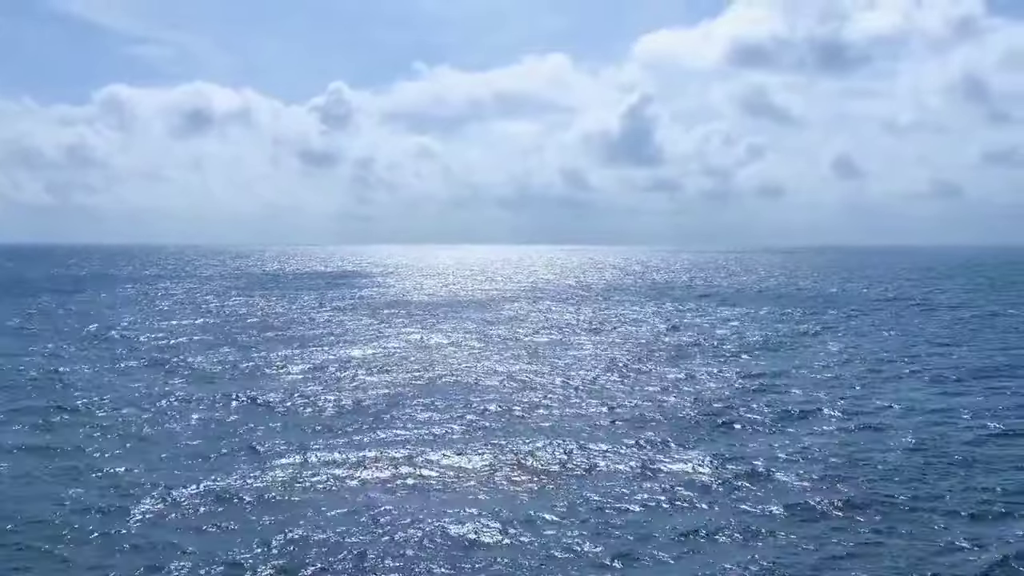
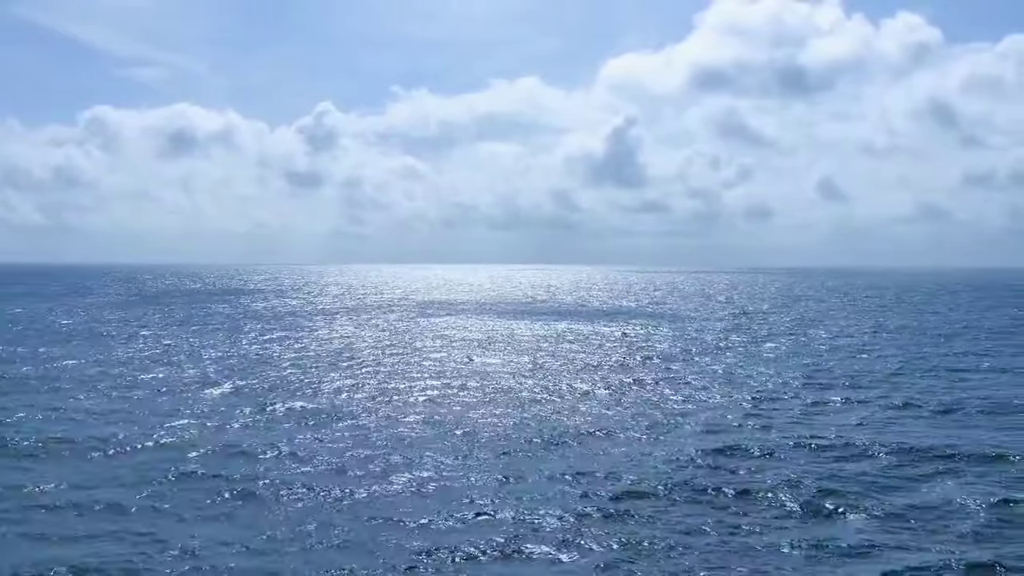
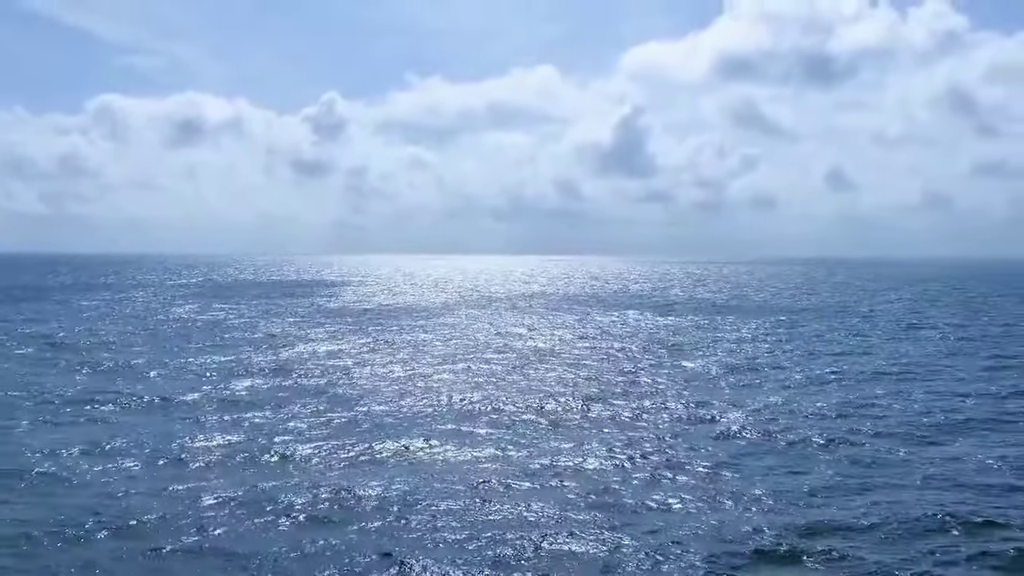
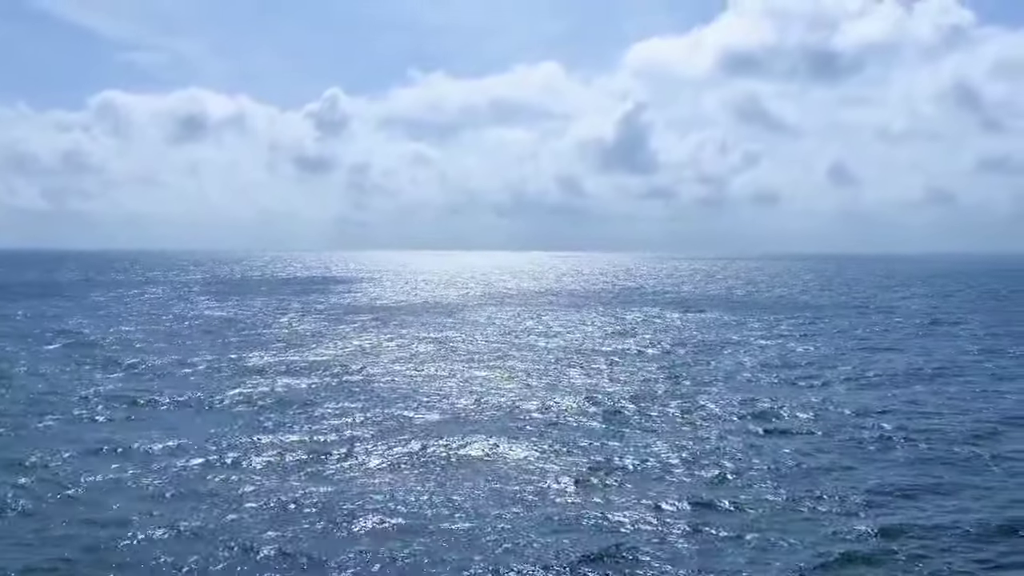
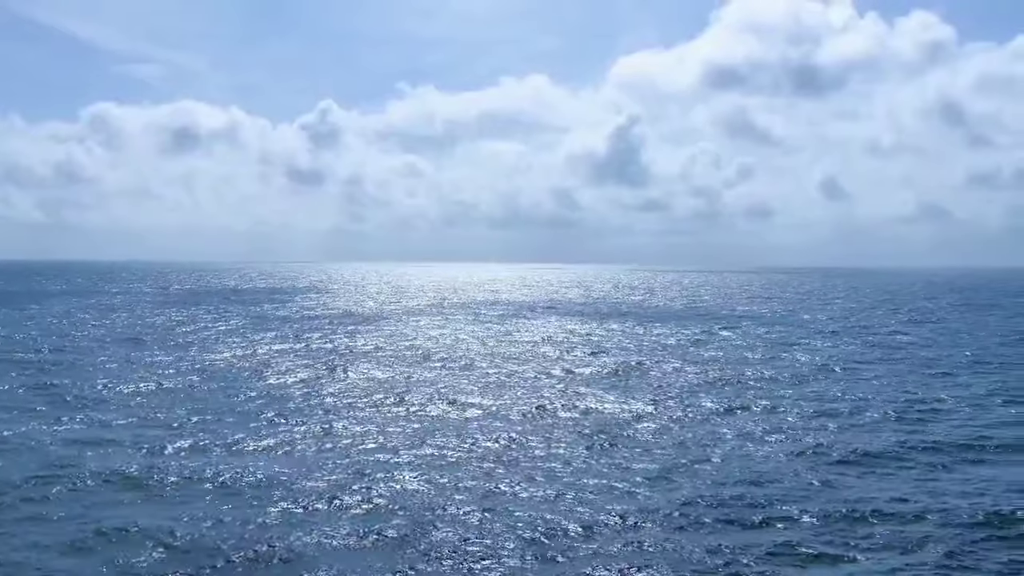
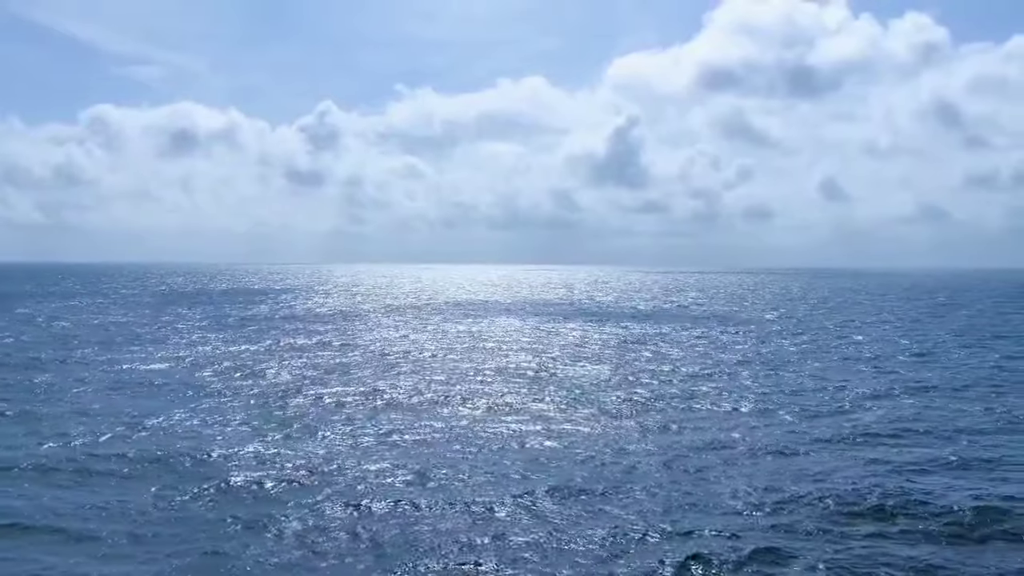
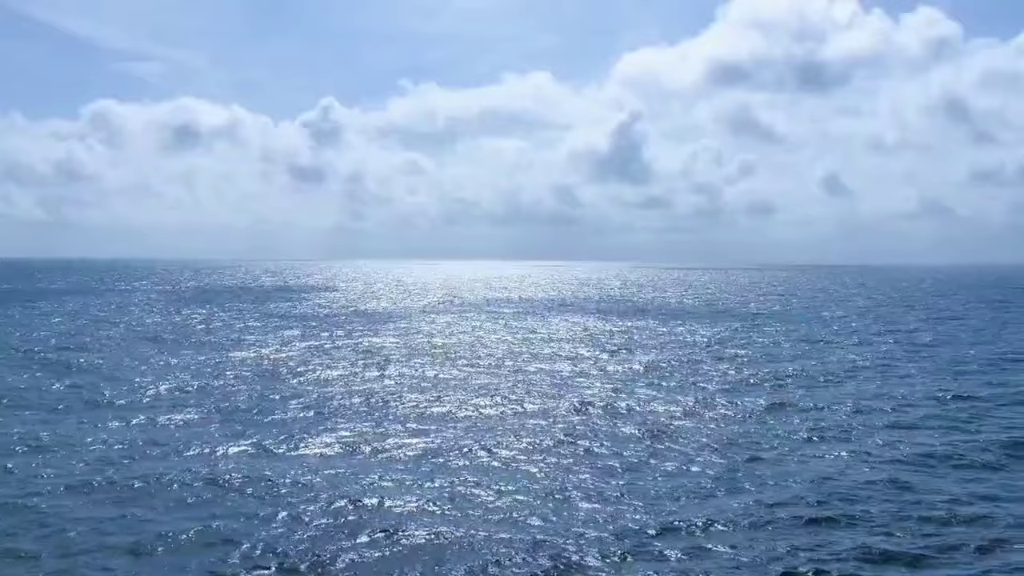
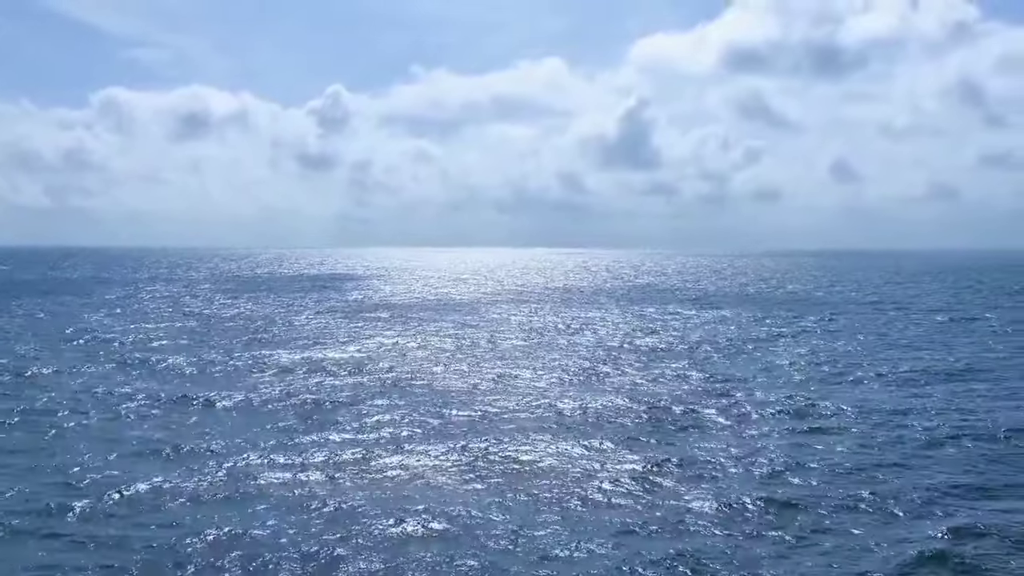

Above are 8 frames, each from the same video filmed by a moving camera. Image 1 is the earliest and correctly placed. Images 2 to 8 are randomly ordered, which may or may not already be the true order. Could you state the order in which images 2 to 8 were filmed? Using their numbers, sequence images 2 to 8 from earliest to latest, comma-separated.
8, 4, 3, 7, 5, 6, 2
